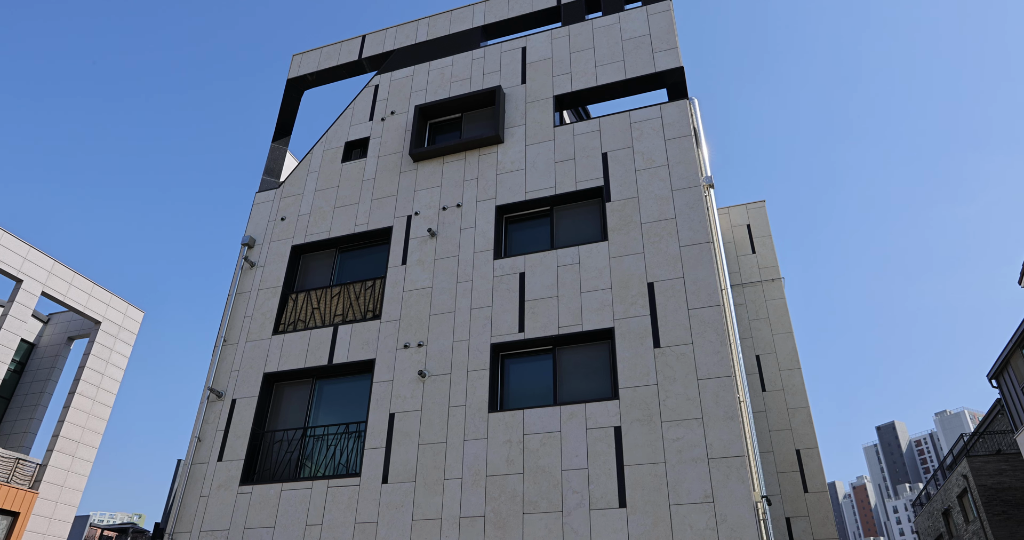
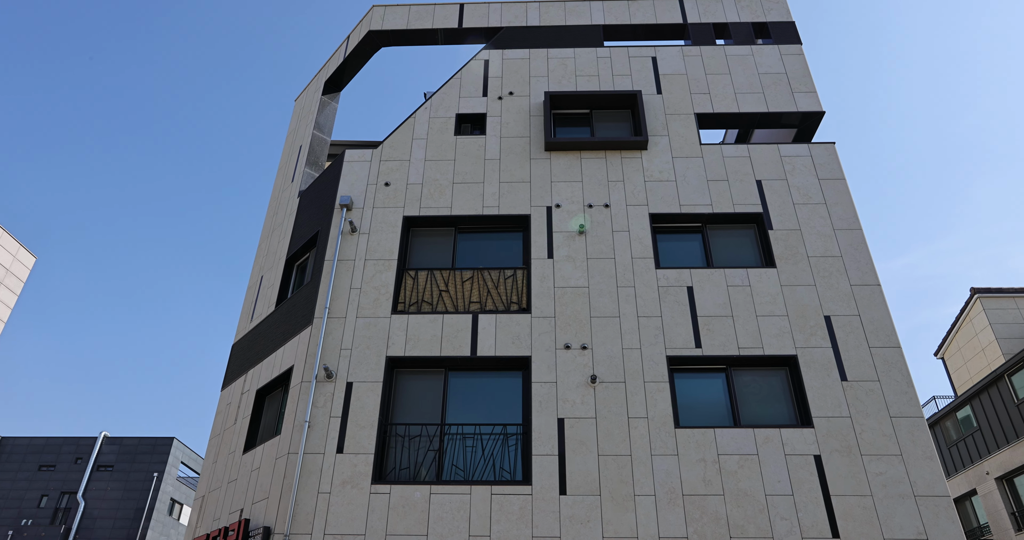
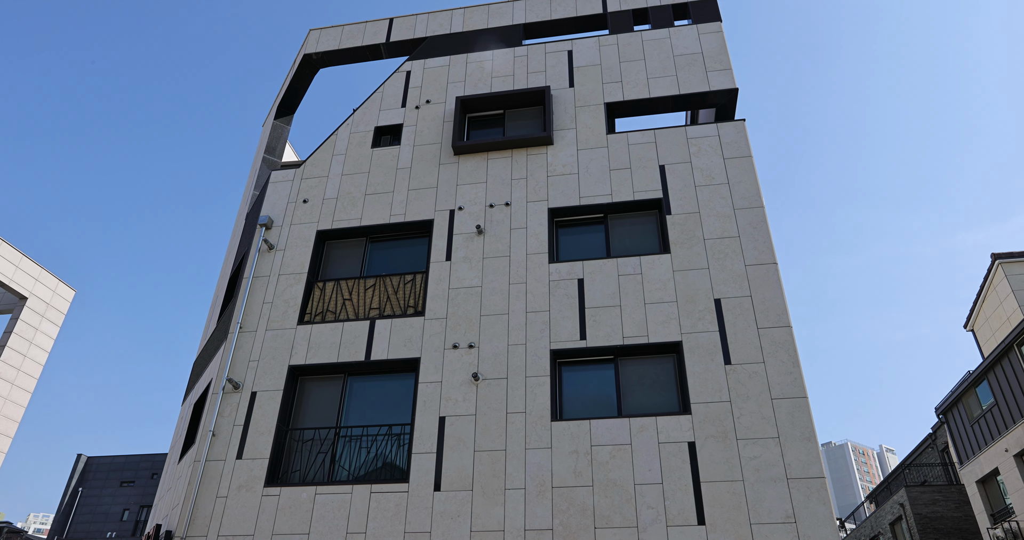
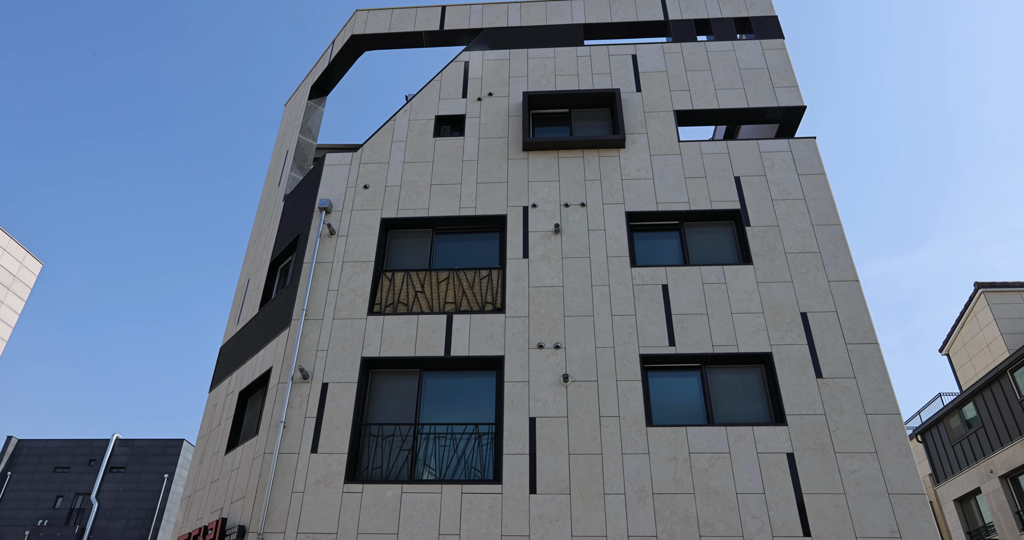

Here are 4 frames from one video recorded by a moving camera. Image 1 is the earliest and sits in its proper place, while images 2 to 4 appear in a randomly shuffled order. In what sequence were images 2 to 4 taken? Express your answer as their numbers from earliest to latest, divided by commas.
3, 4, 2
